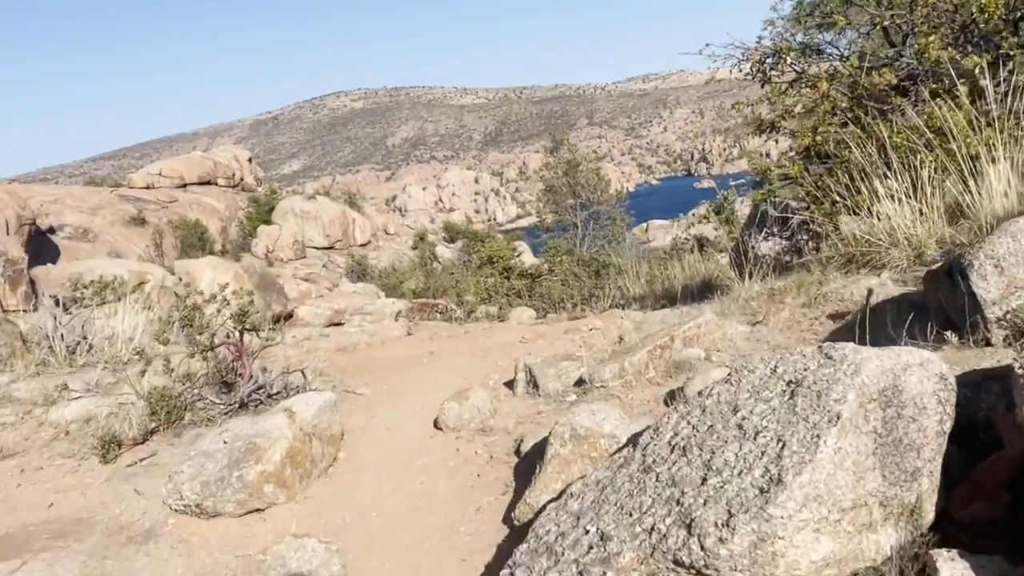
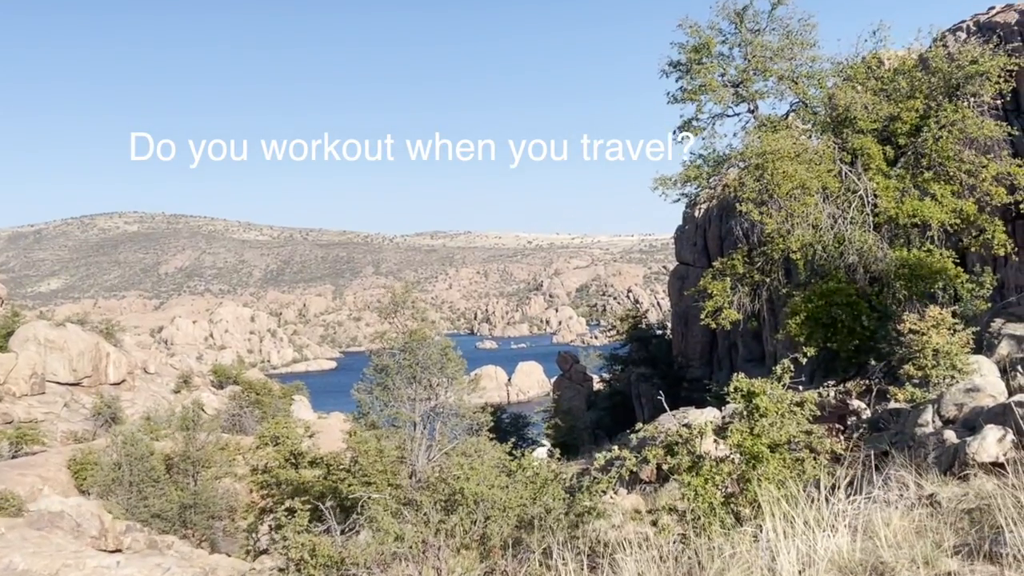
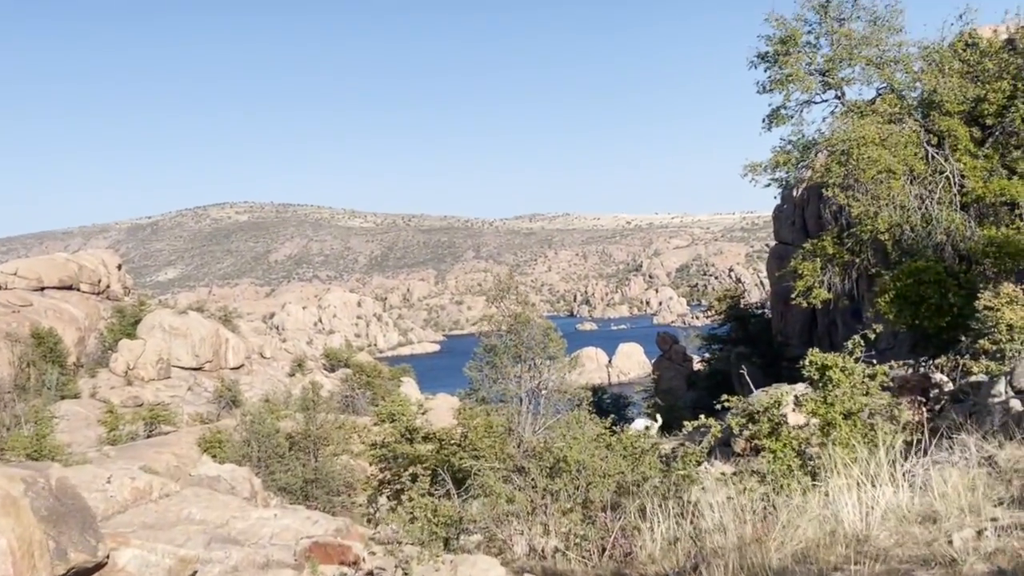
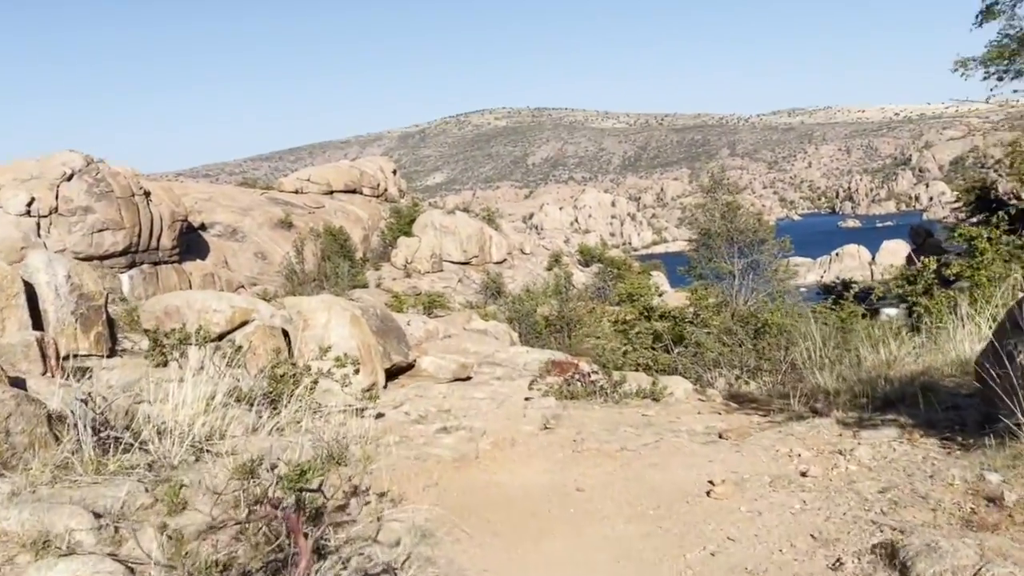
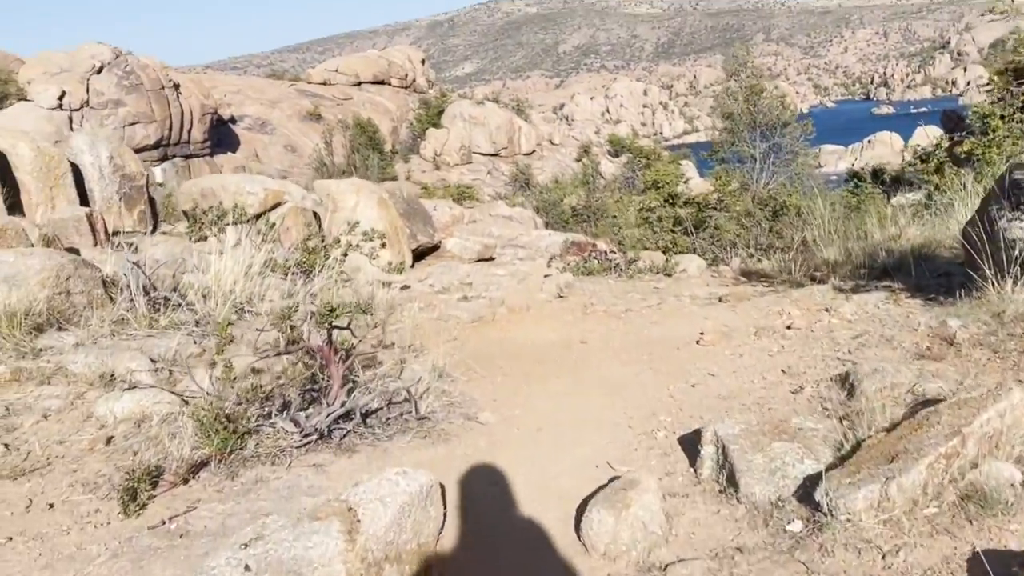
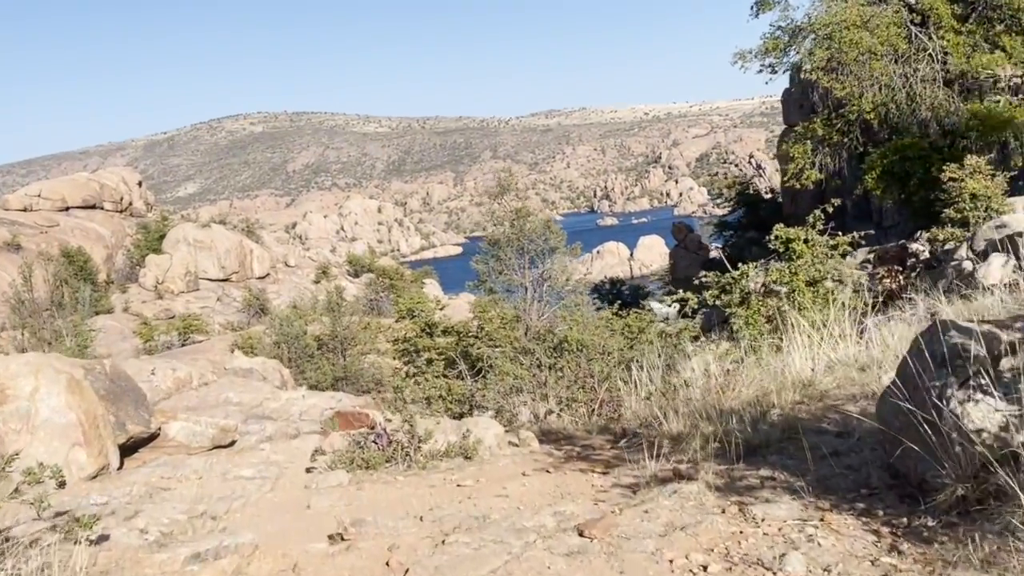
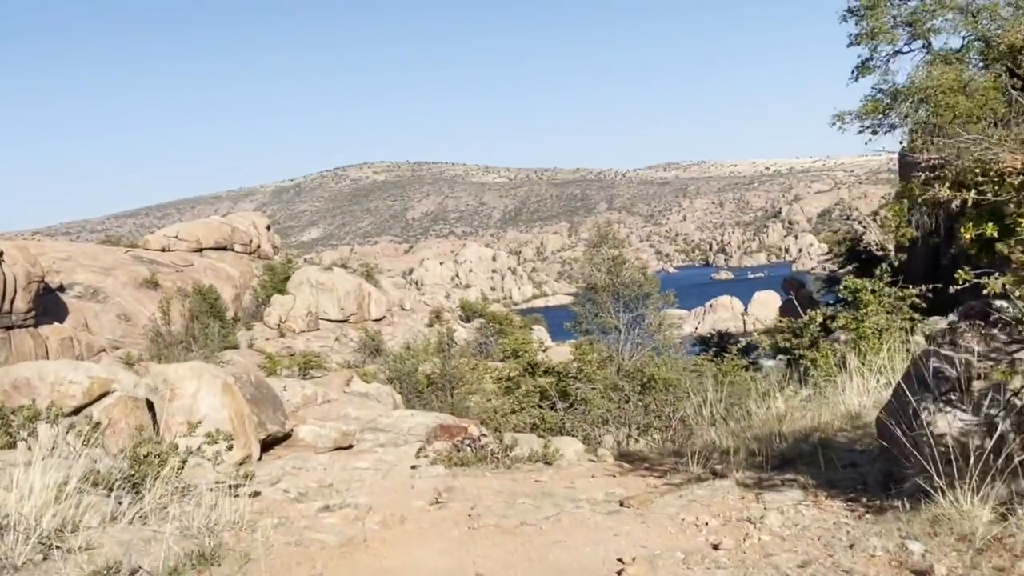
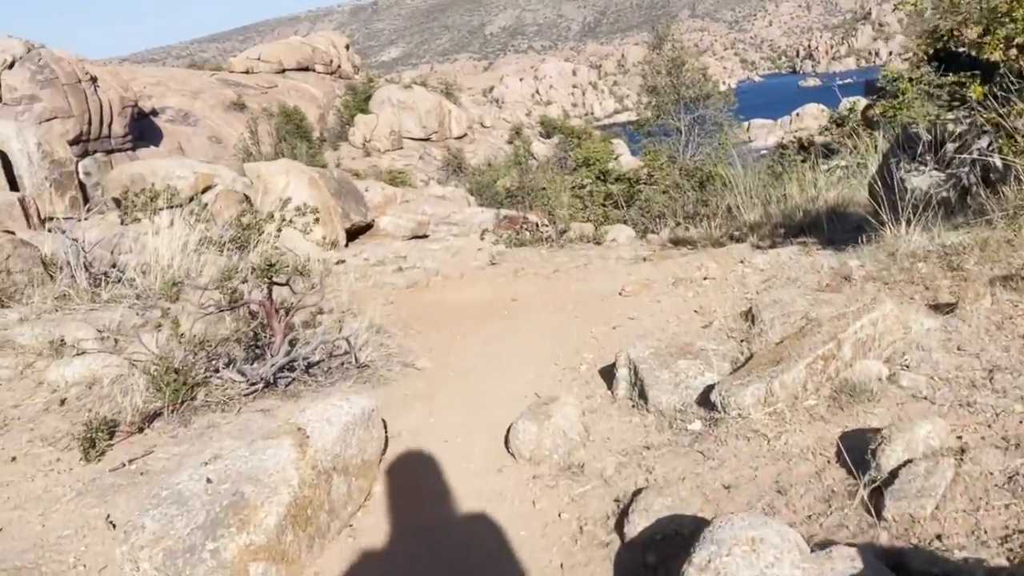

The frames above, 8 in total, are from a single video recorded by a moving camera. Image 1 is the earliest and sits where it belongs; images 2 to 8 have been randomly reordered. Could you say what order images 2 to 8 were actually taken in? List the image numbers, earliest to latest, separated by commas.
8, 5, 4, 7, 6, 3, 2
